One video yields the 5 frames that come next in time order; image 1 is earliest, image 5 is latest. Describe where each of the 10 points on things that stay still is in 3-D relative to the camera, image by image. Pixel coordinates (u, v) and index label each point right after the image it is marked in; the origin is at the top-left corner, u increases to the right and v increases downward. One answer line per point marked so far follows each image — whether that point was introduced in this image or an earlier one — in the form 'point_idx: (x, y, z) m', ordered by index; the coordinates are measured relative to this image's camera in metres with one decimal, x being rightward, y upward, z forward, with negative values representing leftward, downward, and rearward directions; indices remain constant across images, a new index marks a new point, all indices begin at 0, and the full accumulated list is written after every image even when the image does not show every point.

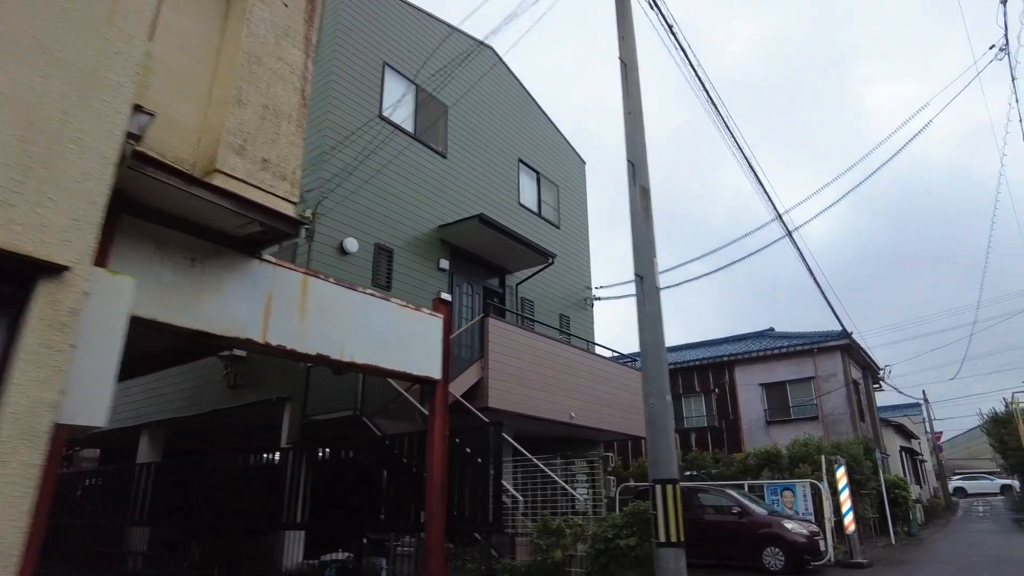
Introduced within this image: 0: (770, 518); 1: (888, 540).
0: (+4.0, -3.6, +10.3) m
1: (+9.2, -6.2, +16.2) m
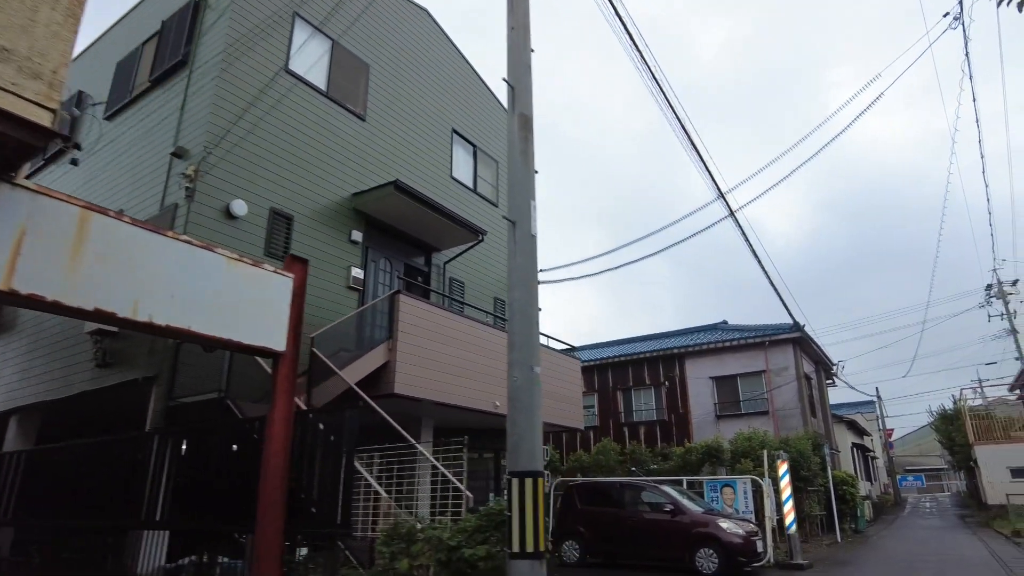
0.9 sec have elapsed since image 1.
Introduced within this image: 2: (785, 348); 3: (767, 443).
0: (+2.8, -3.3, +9.6) m
1: (+7.7, -6.0, +15.8) m
2: (+8.0, -1.8, +19.6) m
3: (+4.6, -2.8, +11.9) m
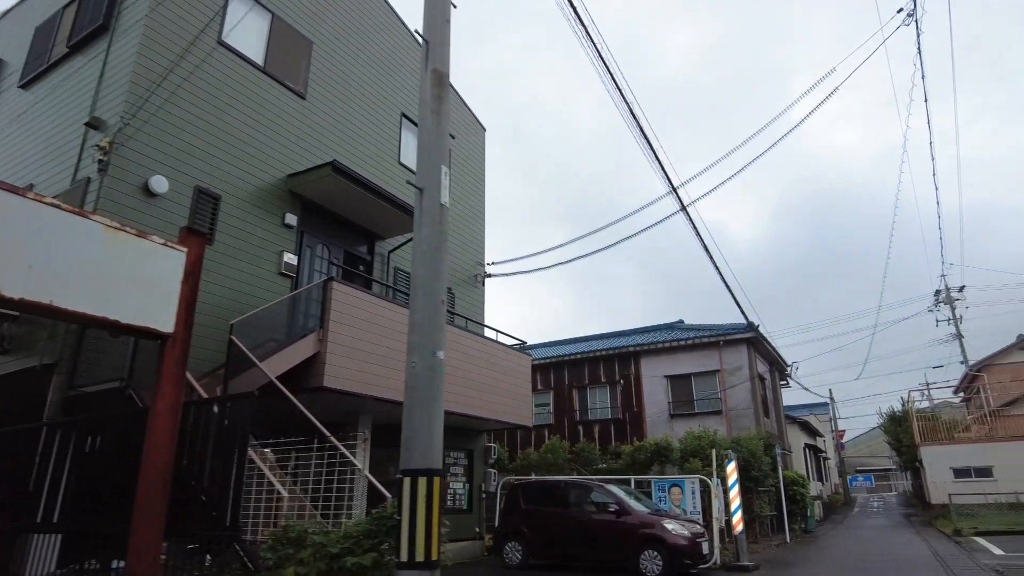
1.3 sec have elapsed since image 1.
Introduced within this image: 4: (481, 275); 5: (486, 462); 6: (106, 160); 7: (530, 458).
0: (+1.9, -3.2, +9.3) m
1: (+6.4, -5.9, +15.8) m
2: (+6.7, -1.8, +19.6) m
3: (+3.6, -2.7, +11.7) m
4: (-0.6, +0.3, +13.6) m
5: (-0.5, -3.3, +12.8) m
6: (-4.4, +1.4, +7.2) m
7: (+0.3, -3.3, +13.0) m
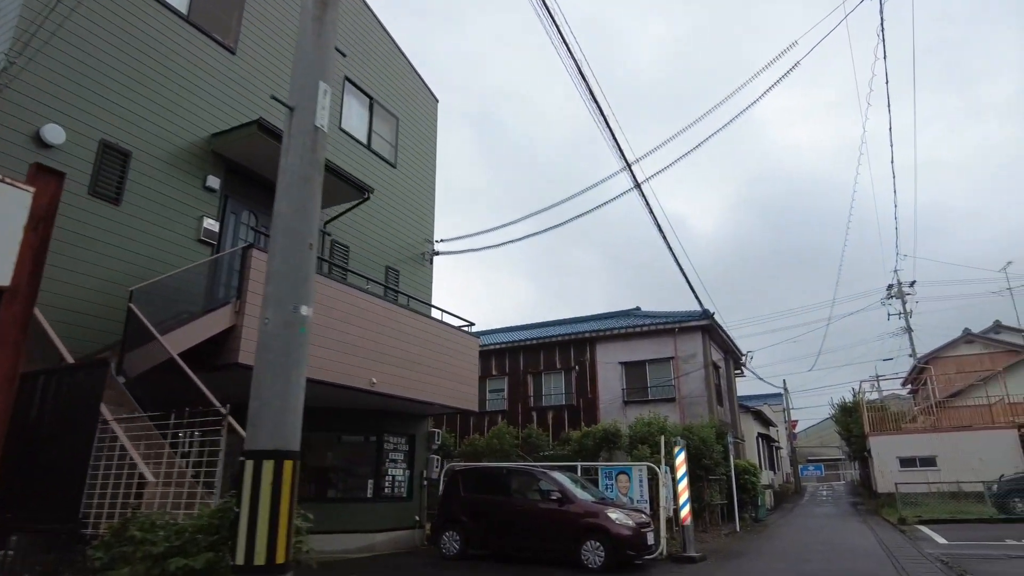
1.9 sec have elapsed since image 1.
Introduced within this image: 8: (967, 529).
0: (+1.1, -2.9, +8.9) m
1: (+5.2, -5.6, +15.6) m
2: (+5.3, -1.4, +19.4) m
3: (+2.6, -2.4, +11.4) m
4: (-1.6, +0.7, +13.0) m
5: (-1.5, -2.9, +12.2) m
6: (-5.0, +1.8, +6.4) m
7: (-0.7, -2.9, +12.5) m
8: (+8.8, -4.7, +12.9) m
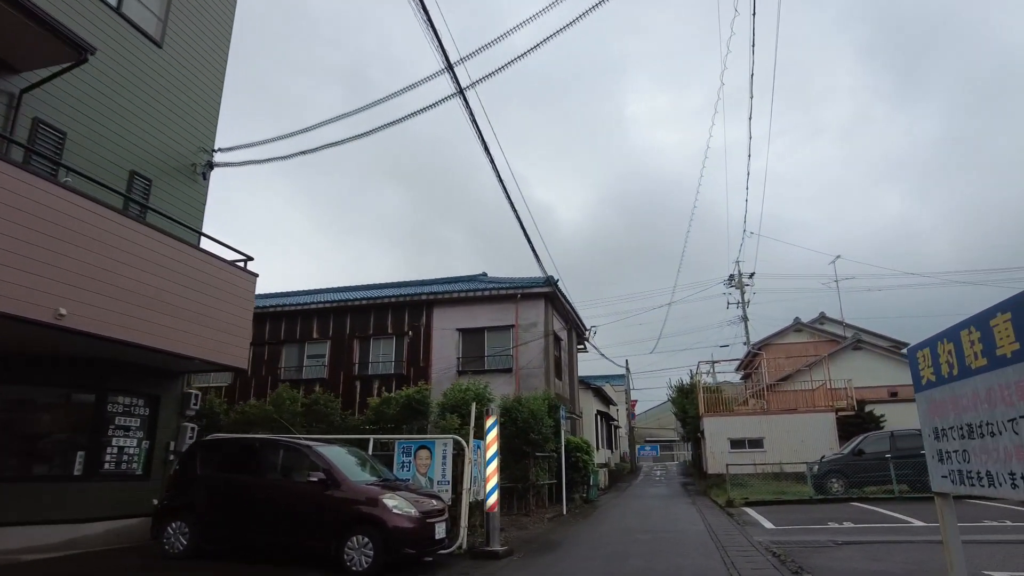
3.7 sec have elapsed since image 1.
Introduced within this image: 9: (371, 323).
0: (-1.5, -2.1, +6.8) m
1: (+1.0, -4.8, +14.3) m
2: (+0.7, -0.4, +17.9) m
3: (-0.4, -1.6, +9.6) m
4: (-4.7, +1.8, +10.2) m
5: (-4.7, -1.8, +9.5) m
6: (-6.7, +2.9, +3.0) m
7: (-3.9, -1.8, +10.0) m
8: (+5.2, -4.1, +12.3) m
9: (-4.0, -1.0, +19.1) m
